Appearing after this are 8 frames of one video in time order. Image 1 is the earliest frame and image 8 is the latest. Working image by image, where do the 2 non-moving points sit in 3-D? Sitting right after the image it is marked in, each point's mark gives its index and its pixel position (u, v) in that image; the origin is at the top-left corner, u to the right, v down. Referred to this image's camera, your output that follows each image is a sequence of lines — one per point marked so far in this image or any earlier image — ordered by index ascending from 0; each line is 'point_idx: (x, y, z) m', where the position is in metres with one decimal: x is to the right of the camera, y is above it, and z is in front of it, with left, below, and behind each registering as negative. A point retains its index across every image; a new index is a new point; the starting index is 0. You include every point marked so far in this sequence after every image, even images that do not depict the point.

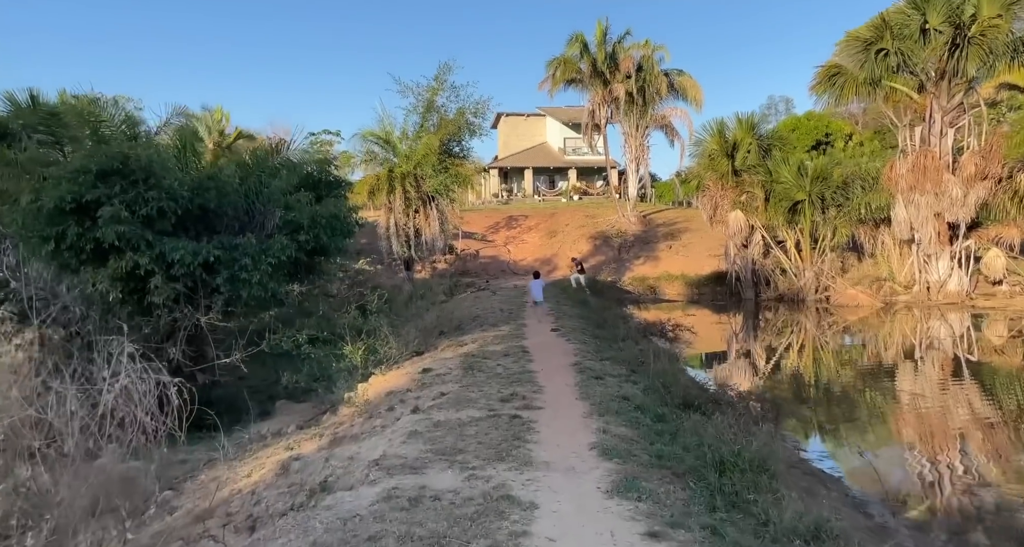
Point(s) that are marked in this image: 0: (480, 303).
0: (-0.8, -0.8, +17.1) m
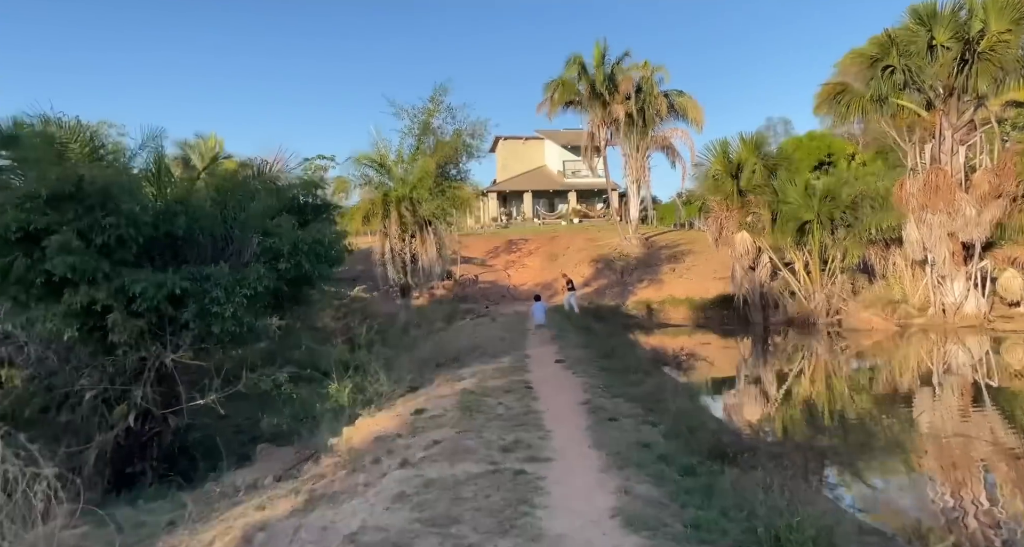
0: (-0.8, -1.5, +16.3) m
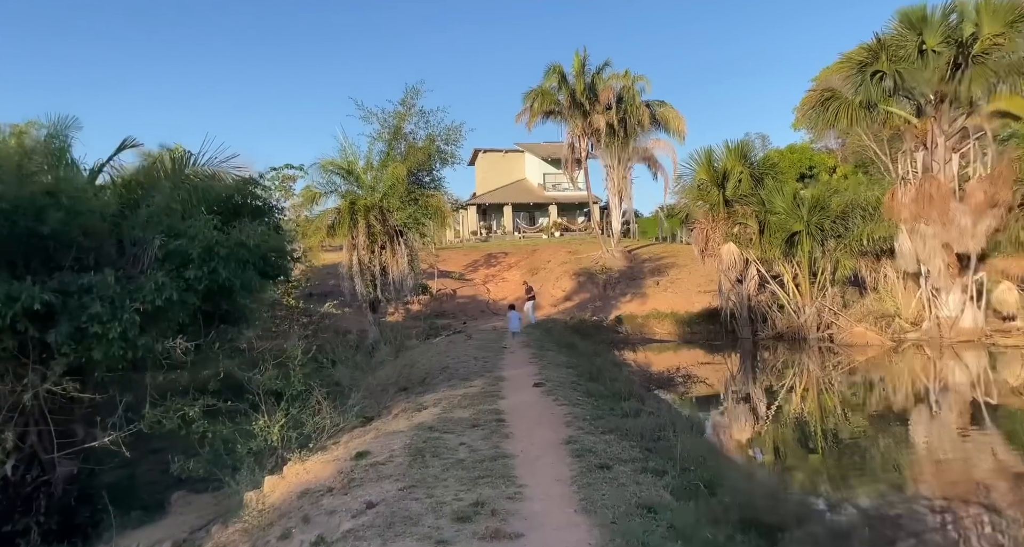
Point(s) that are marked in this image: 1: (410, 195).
0: (-1.4, -1.8, +14.8) m
1: (-3.2, +2.5, +20.1) m
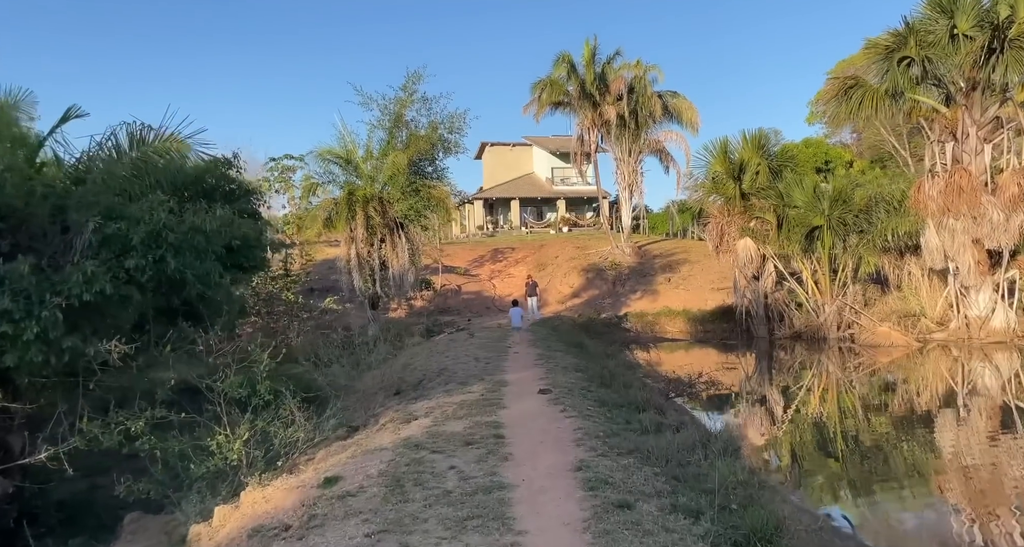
0: (-1.3, -1.7, +13.9) m
1: (-3.0, +2.6, +19.1) m
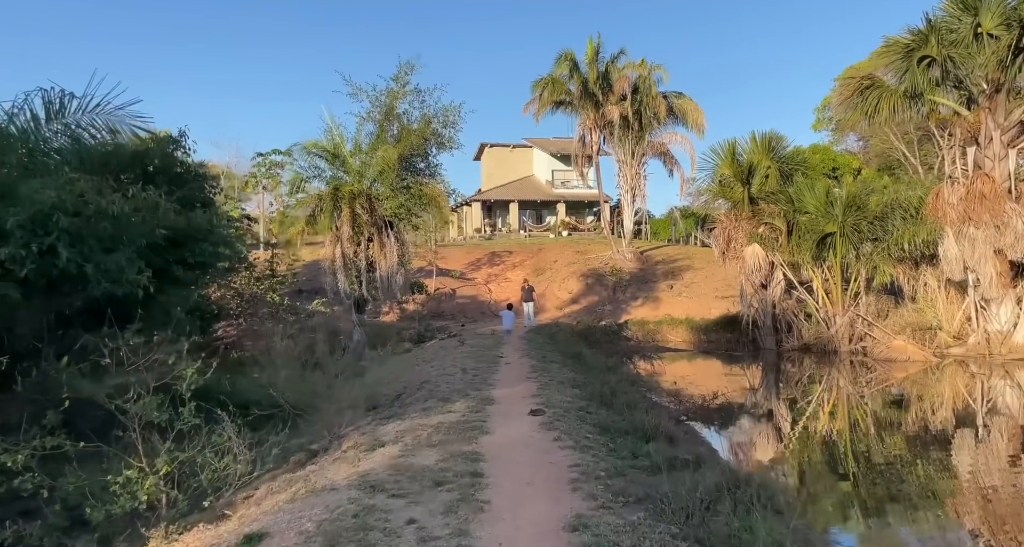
0: (-1.4, -1.7, +12.8) m
1: (-3.1, +2.6, +18.1) m
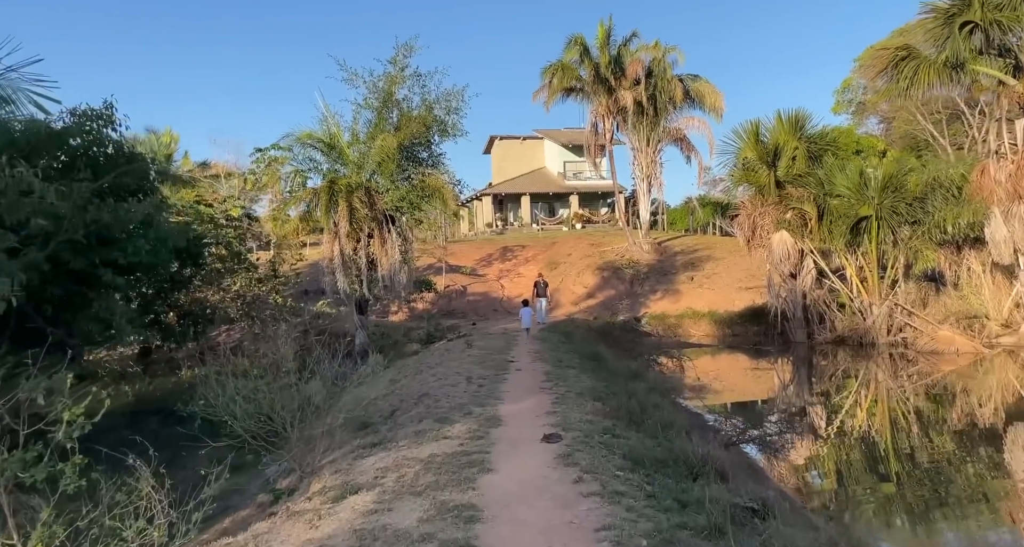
0: (-1.2, -1.6, +11.6) m
1: (-2.8, +2.6, +16.8) m
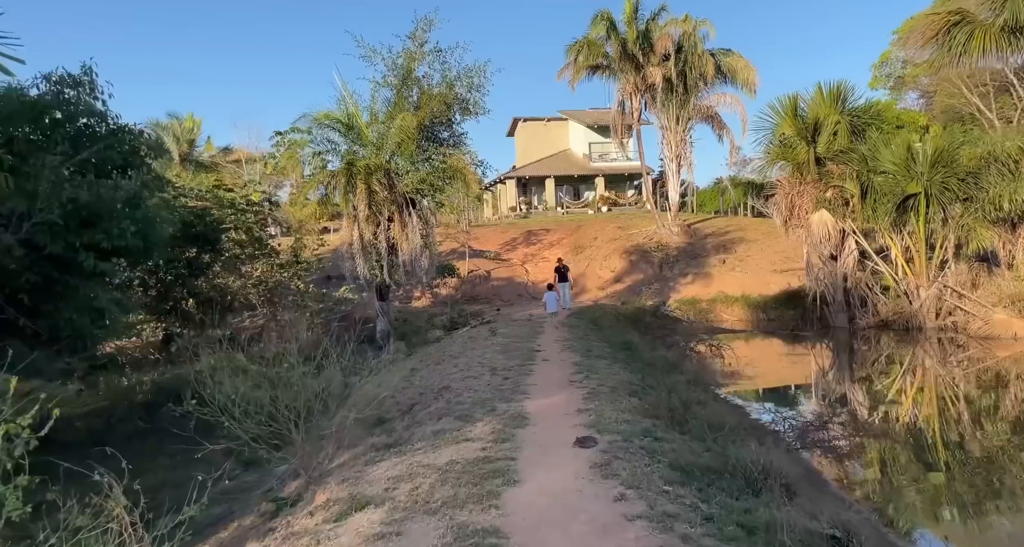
0: (-0.8, -1.4, +11.0) m
1: (-2.2, +3.0, +16.2) m
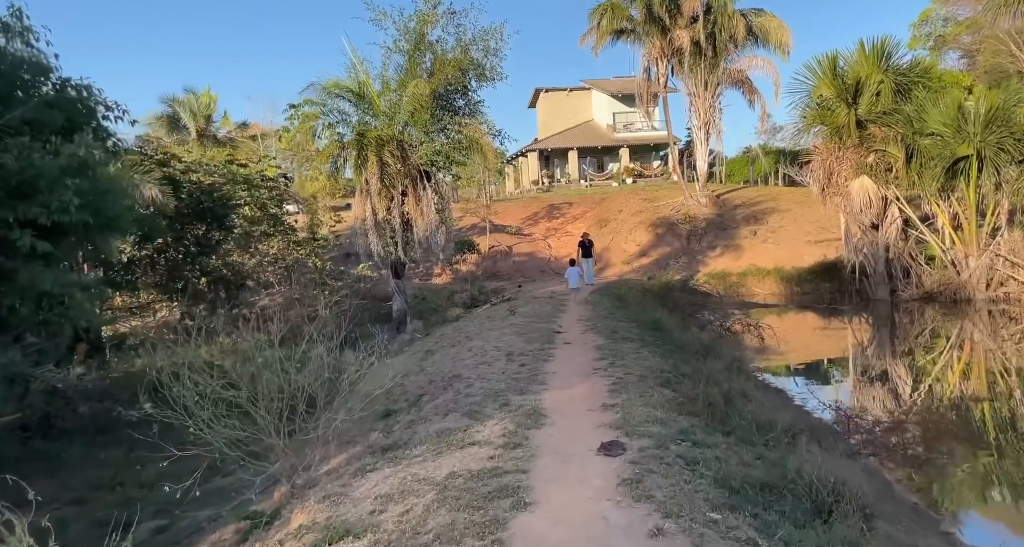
0: (-0.4, -1.0, +10.2) m
1: (-1.7, +3.6, +15.3) m
